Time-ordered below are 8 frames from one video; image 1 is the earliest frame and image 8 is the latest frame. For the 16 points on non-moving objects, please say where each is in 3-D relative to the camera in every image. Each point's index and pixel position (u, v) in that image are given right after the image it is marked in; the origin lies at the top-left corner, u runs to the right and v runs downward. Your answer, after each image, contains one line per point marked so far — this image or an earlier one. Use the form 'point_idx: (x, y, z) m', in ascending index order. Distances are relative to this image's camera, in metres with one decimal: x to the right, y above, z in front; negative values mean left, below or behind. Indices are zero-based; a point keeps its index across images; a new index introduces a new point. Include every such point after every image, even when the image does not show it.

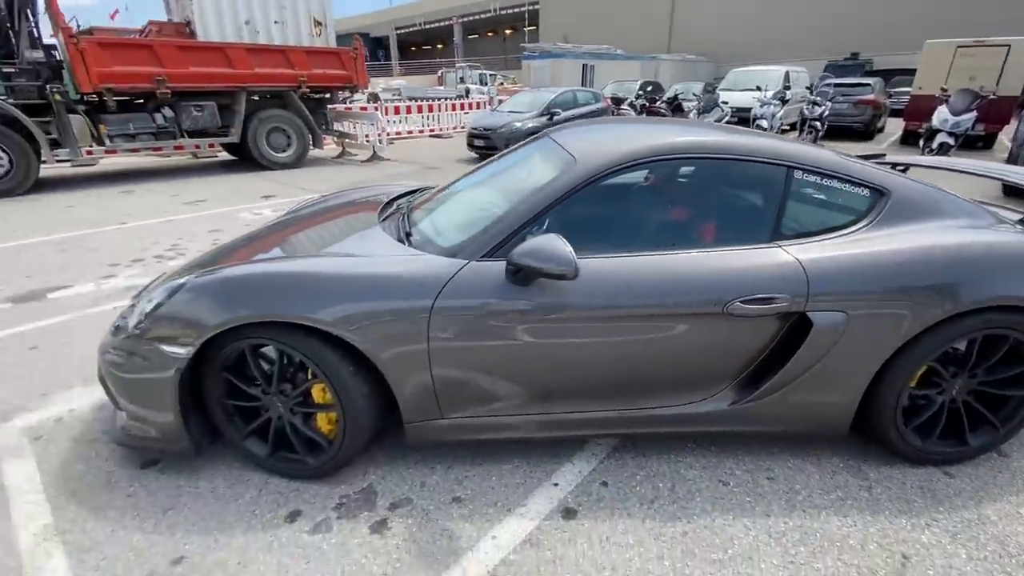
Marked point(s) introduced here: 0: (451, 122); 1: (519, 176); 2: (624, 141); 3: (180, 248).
0: (-2.2, +5.5, +15.9) m
1: (0.0, +0.6, +2.5) m
2: (+0.5, +0.7, +2.3) m
3: (-3.9, +0.5, +5.5) m
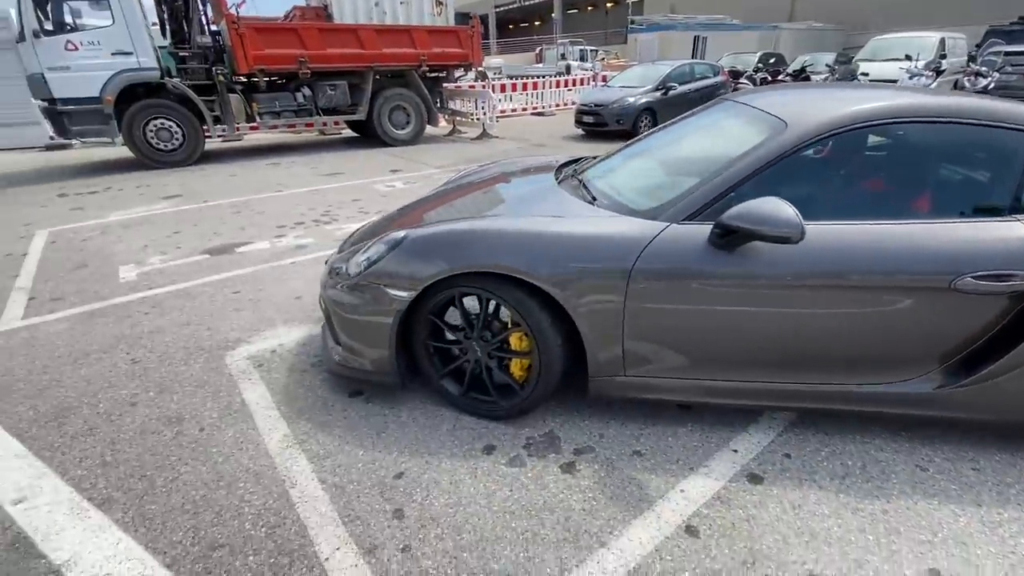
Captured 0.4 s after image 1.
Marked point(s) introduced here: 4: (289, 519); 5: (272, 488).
0: (+1.3, +6.2, +15.9) m
1: (+1.0, +0.7, +2.5) m
2: (+1.5, +0.8, +2.2) m
3: (-2.3, +1.0, +6.1) m
4: (-0.9, -0.9, +1.9) m
5: (-1.0, -0.9, +2.1) m
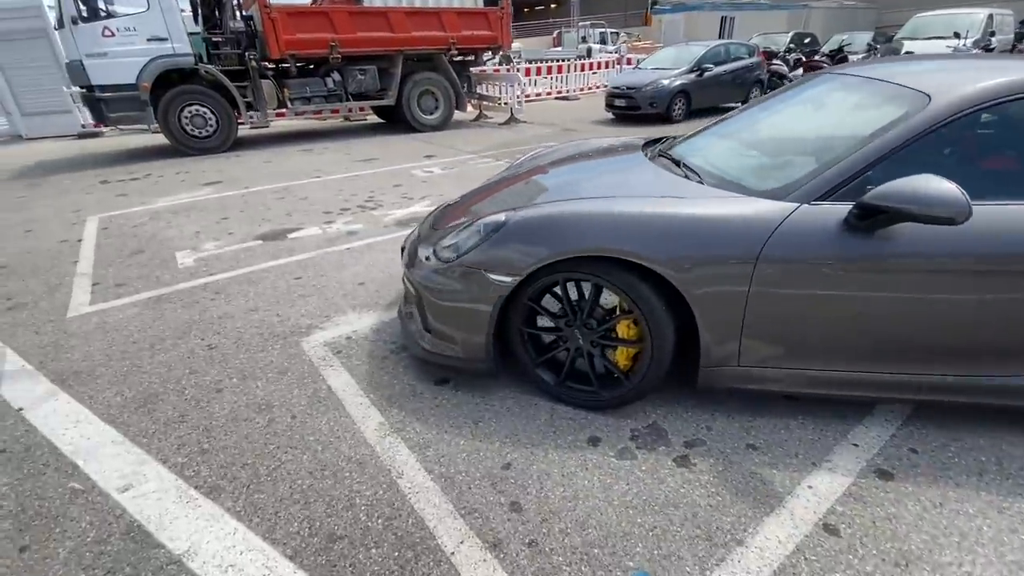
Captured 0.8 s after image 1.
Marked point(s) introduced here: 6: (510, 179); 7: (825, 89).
0: (+2.1, +6.7, +15.6) m
1: (+1.5, +0.8, +2.3) m
2: (+2.0, +0.9, +2.0) m
3: (-1.7, +1.1, +6.0) m
4: (-0.4, -0.9, +1.9) m
5: (-0.6, -0.8, +2.0) m
6: (0.0, +0.6, +2.9) m
7: (+1.8, +1.1, +2.7) m
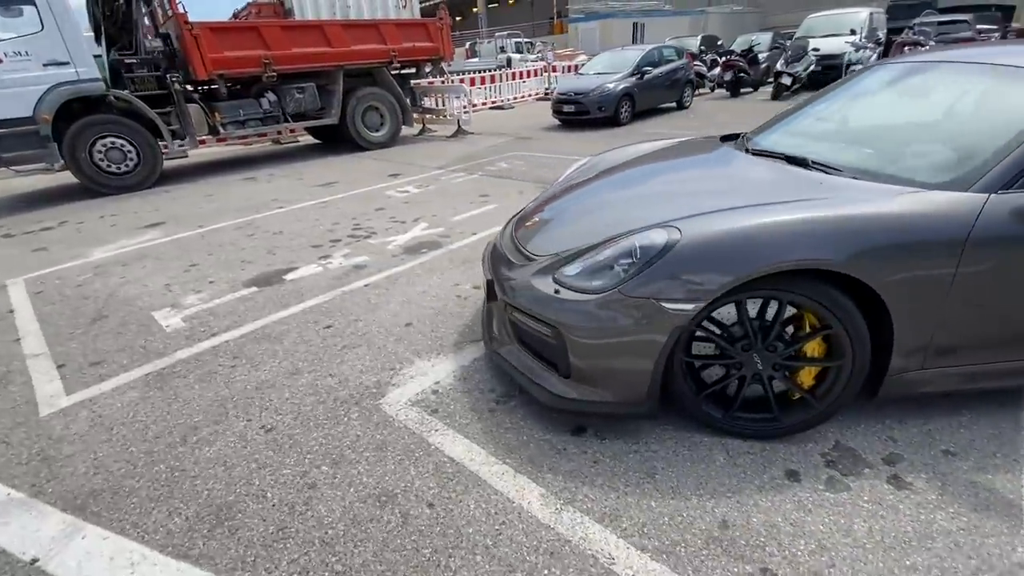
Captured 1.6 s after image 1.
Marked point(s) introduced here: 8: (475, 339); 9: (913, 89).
0: (0.0, +6.3, +15.5) m
1: (+2.1, +0.8, +2.3) m
2: (+2.5, +1.0, +2.0) m
3: (-1.7, +0.7, +5.4) m
4: (+0.4, -1.0, +1.5) m
5: (+0.3, -1.0, +1.6) m
6: (+0.5, +0.5, +2.7) m
7: (+2.2, +1.2, +2.7) m
8: (-0.2, -0.3, +3.0) m
9: (+2.2, +1.1, +2.6) m
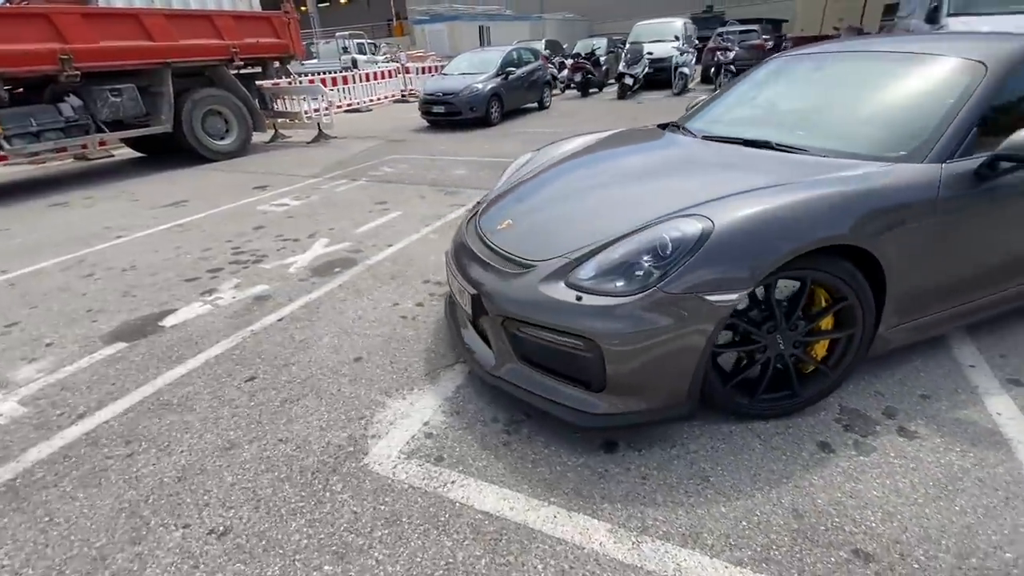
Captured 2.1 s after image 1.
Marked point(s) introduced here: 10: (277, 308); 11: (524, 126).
0: (-4.4, +5.9, +14.7) m
1: (+1.9, +1.0, +2.5) m
2: (+2.4, +1.2, +2.5) m
3: (-2.6, +0.4, +4.5) m
4: (+0.8, -1.0, +1.4) m
5: (+0.6, -1.0, +1.5) m
6: (+0.3, +0.5, +2.5) m
7: (+1.9, +1.4, +3.0) m
8: (-0.4, -0.4, +2.6) m
9: (+1.9, +1.3, +2.9) m
10: (-1.7, -0.1, +3.4) m
11: (+0.3, +3.7, +10.9) m
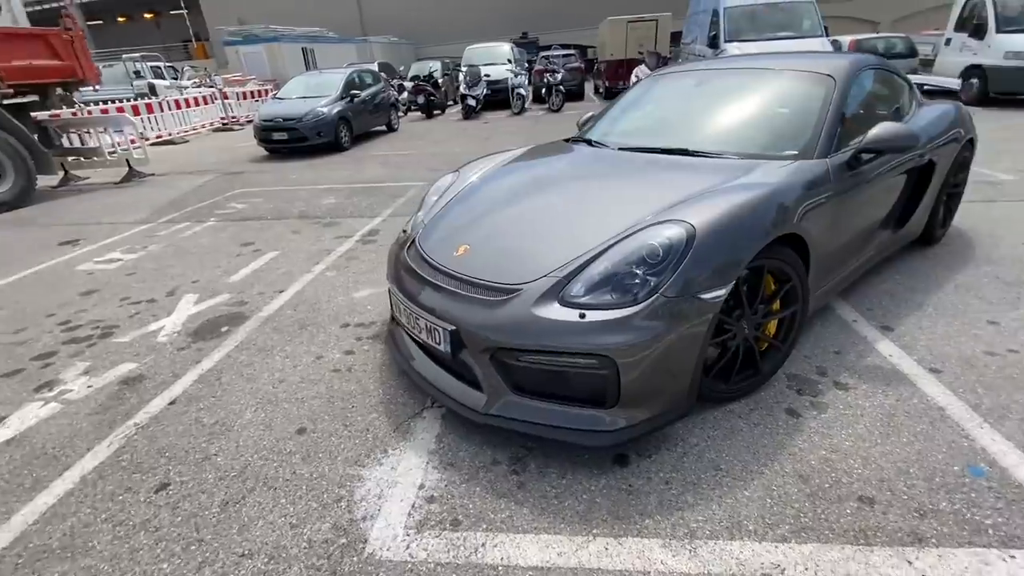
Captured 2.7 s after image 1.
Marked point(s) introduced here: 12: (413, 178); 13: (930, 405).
0: (-8.8, +4.4, +12.7) m
1: (+1.5, +1.1, +3.0) m
2: (+1.9, +1.4, +3.0) m
3: (-3.2, -0.3, +3.5) m
4: (+1.0, -0.9, +1.5) m
5: (+0.8, -0.9, +1.5) m
6: (+0.1, +0.4, +2.4) m
7: (+1.3, +1.5, +3.4) m
8: (-0.5, -0.6, +2.3) m
9: (+1.3, +1.4, +3.3) m
10: (-2.0, -0.6, +2.7) m
11: (-2.9, +3.0, +10.5) m
12: (-1.6, +1.7, +7.5) m
13: (+2.0, -0.5, +2.3) m
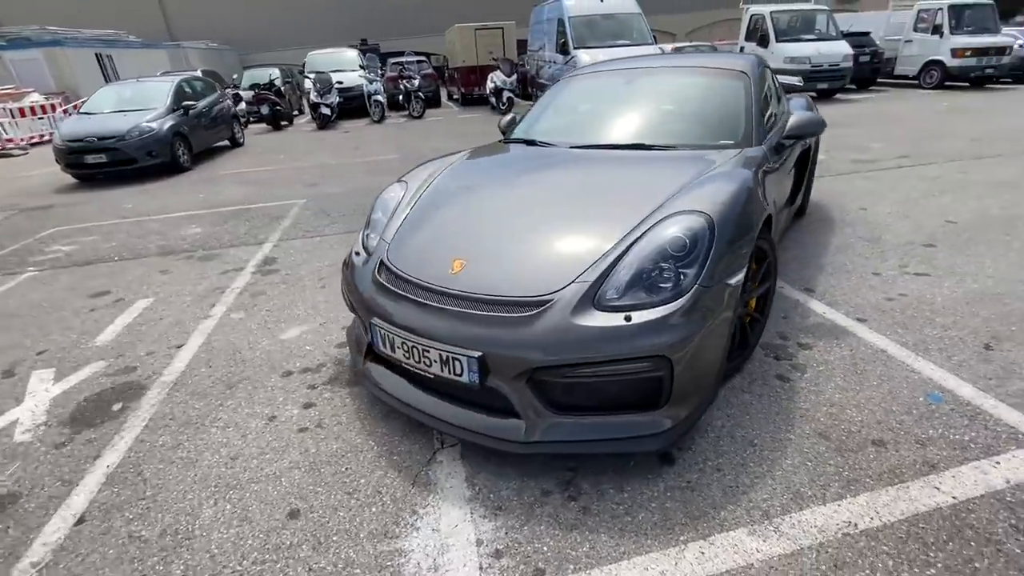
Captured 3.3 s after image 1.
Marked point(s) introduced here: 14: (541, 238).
0: (-11.8, +2.8, +9.7) m
1: (+1.1, +1.3, +3.1) m
2: (+1.5, +1.6, +3.4) m
3: (-3.4, -0.8, +2.4) m
4: (+1.4, -0.8, +1.6) m
5: (+1.2, -0.9, +1.6) m
6: (0.0, +0.4, +2.3) m
7: (+0.7, +1.5, +3.5) m
8: (-0.4, -0.7, +2.0) m
9: (+0.8, +1.4, +3.4) m
10: (-1.9, -0.9, +2.0) m
11: (-5.4, +2.3, +9.2) m
12: (-3.1, +1.3, +6.7) m
13: (+2.0, -0.3, +2.6) m
14: (+0.1, +0.2, +2.1) m
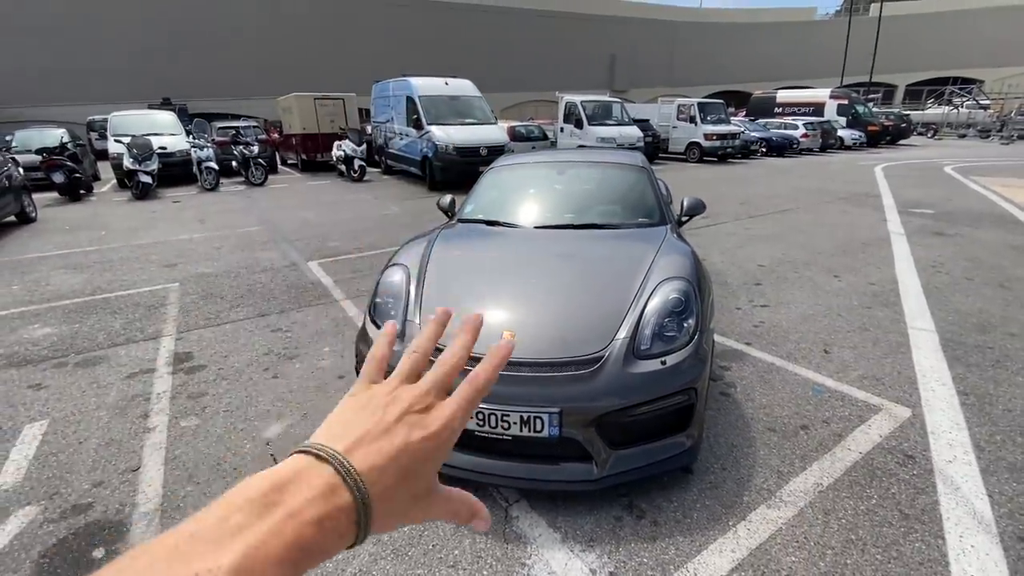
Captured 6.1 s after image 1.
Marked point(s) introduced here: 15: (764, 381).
0: (-13.7, +0.5, +5.9) m
1: (+0.7, +0.9, +4.0) m
2: (+1.0, +1.2, +4.3) m
3: (-3.0, -1.4, +1.6) m
4: (+1.7, -1.0, +2.5) m
5: (+1.5, -1.0, +2.3) m
6: (+0.1, 0.0, +2.7) m
7: (+0.2, +1.0, +4.2) m
8: (0.0, -1.1, +2.2) m
9: (+0.4, +1.0, +4.1) m
10: (-1.4, -1.3, +1.6) m
11: (-7.5, +0.6, +7.5) m
12: (-4.4, +0.1, +5.9) m
13: (+1.9, -0.6, +3.6) m
14: (+0.3, -0.1, +2.5) m
15: (+1.8, -0.7, +3.4) m
